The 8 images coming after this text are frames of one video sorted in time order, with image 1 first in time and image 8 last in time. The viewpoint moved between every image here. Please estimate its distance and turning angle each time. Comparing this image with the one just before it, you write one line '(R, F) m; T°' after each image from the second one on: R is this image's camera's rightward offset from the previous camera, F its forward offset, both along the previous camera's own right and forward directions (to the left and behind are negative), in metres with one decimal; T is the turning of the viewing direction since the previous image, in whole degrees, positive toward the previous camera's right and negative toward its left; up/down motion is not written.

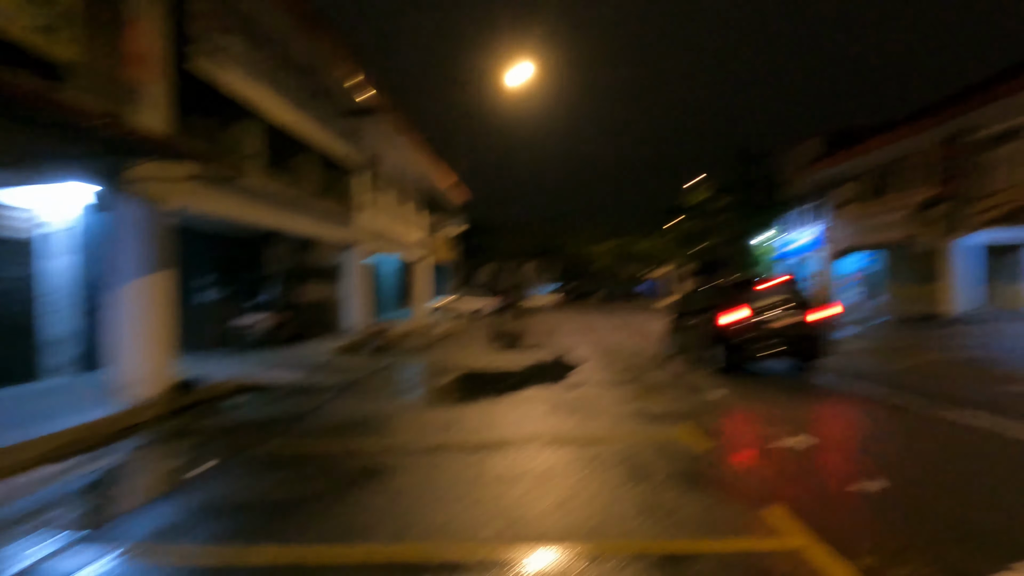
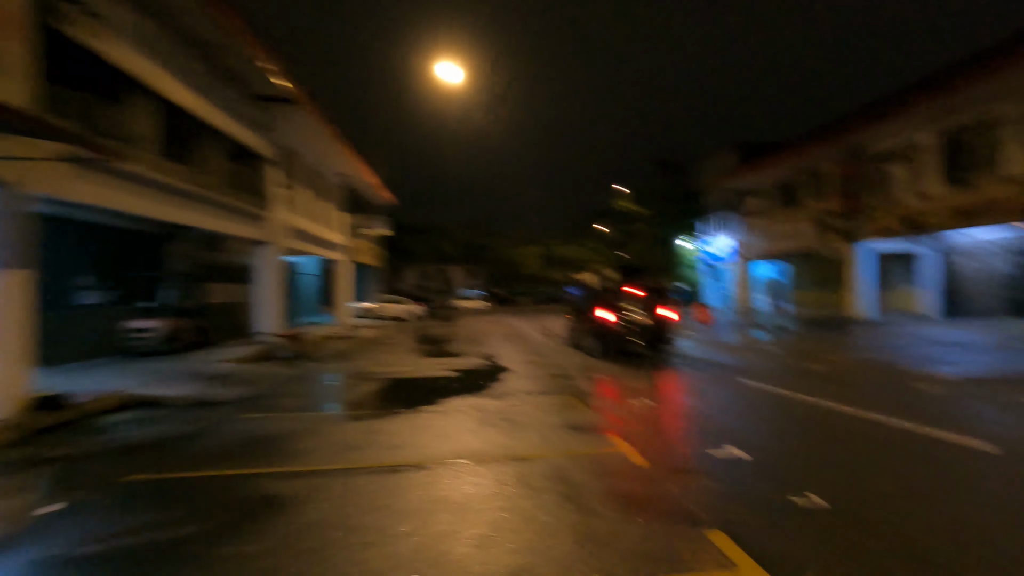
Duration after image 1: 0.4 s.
(+0.1, +0.6) m; +8°
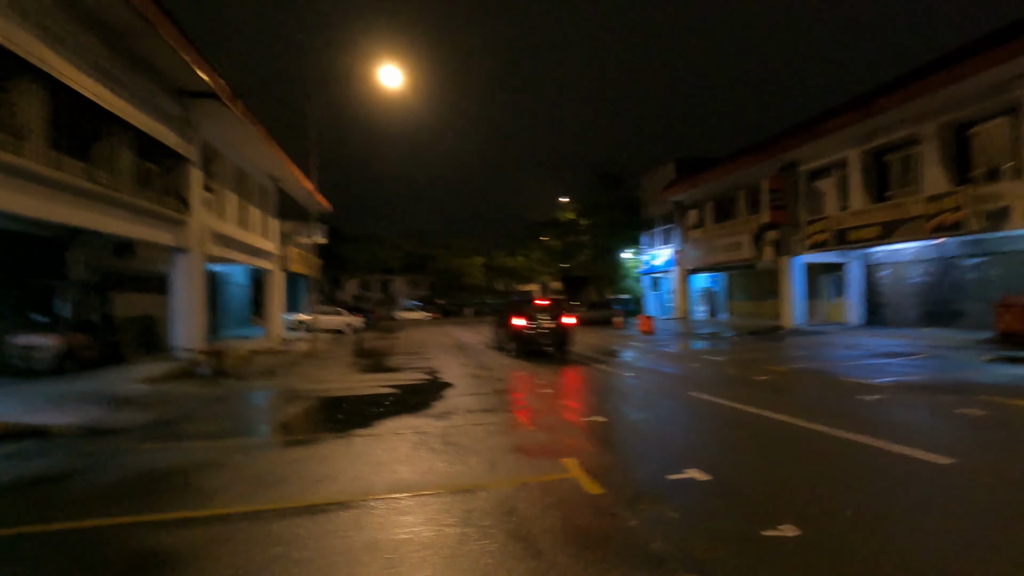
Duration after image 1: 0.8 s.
(0.0, +0.6) m; +6°
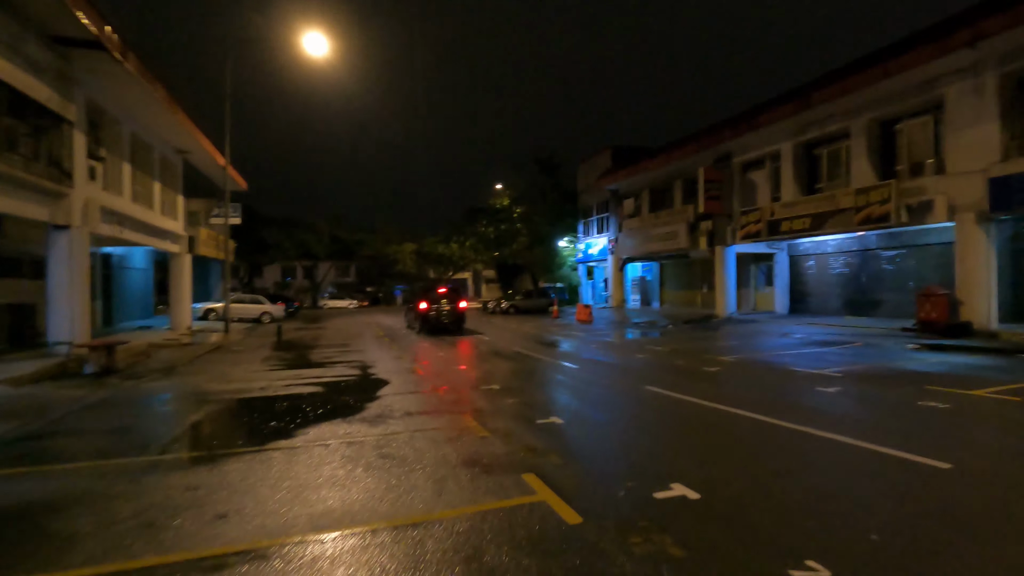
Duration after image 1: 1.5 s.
(-0.2, +1.1) m; +7°
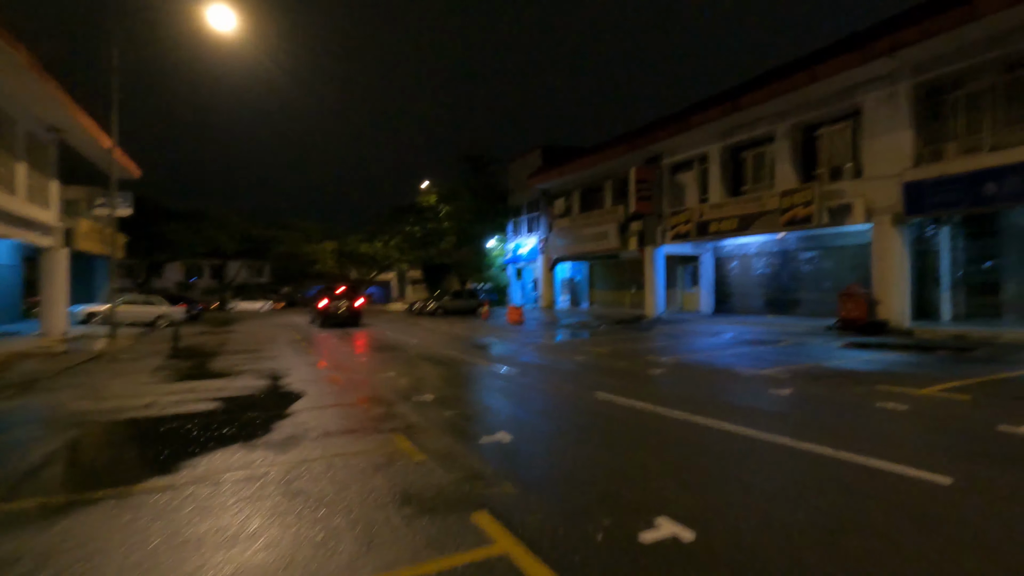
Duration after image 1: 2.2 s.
(-0.2, +1.1) m; +8°
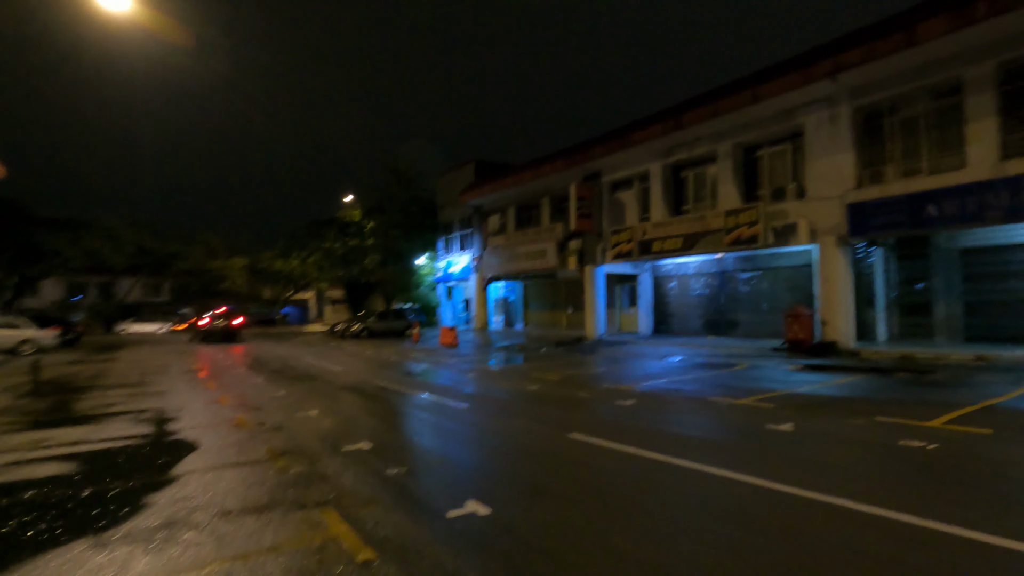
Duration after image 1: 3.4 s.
(-0.5, +1.7) m; +8°
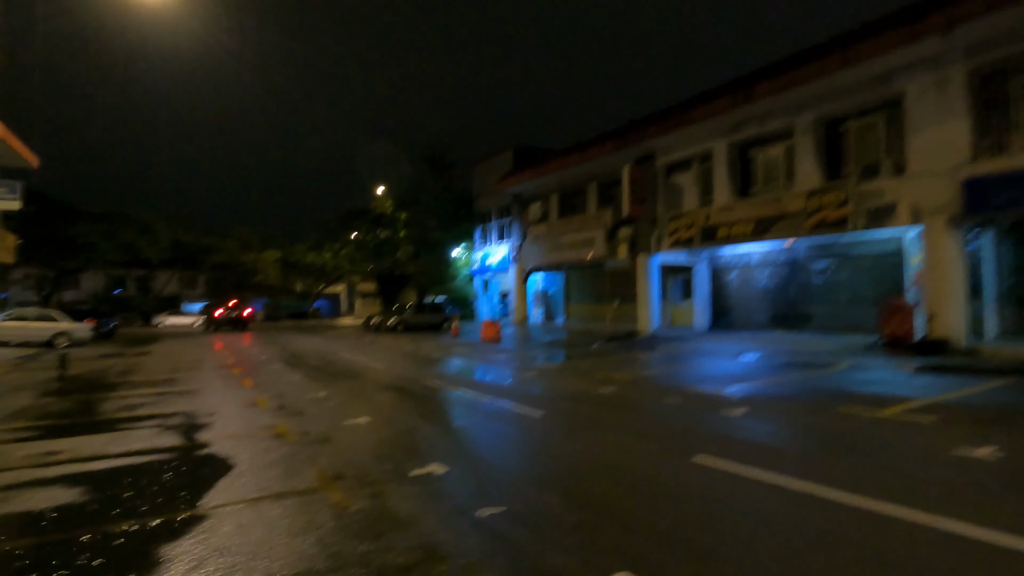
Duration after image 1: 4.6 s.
(-0.9, +1.6) m; -3°
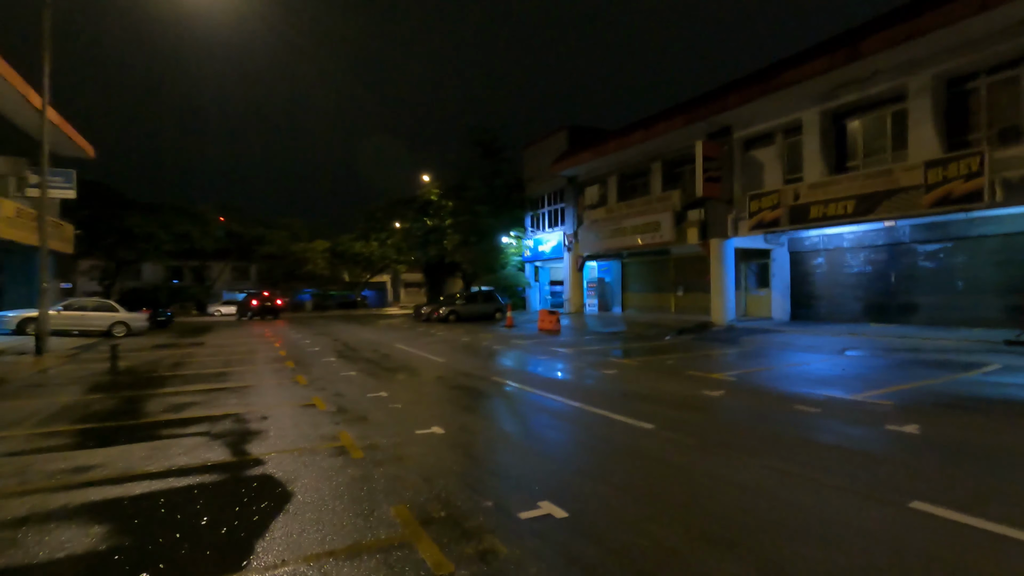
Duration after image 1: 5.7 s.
(-0.9, +1.5) m; -4°
